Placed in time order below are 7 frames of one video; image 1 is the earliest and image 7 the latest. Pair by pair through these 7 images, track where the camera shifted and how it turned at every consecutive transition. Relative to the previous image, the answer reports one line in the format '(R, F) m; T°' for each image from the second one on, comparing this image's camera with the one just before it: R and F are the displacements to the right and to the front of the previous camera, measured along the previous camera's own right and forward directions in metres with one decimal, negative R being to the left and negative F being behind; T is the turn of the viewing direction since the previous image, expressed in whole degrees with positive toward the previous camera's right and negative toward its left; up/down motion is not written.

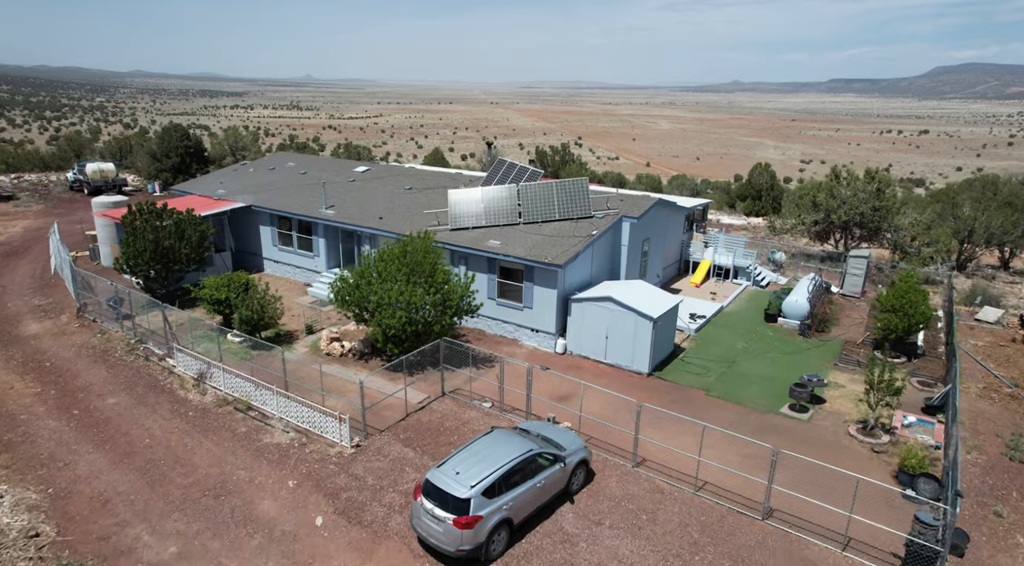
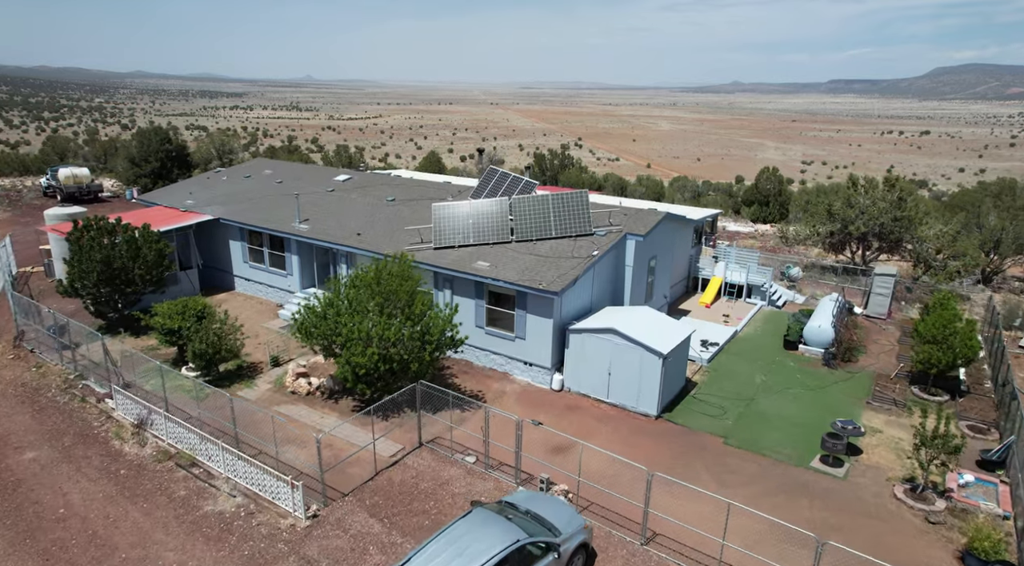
(+0.3, +2.3) m; 0°
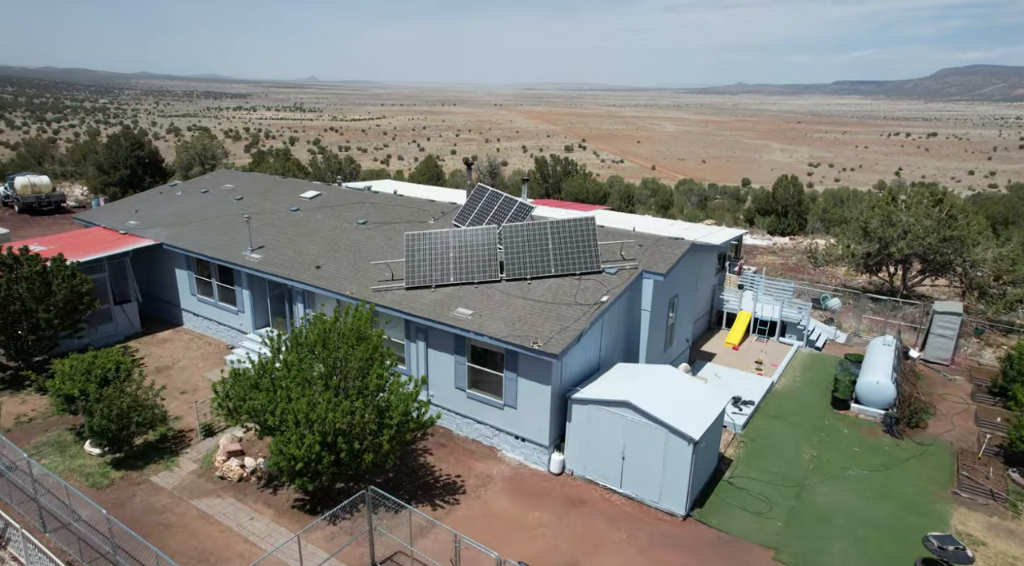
(+0.3, +3.6) m; 0°
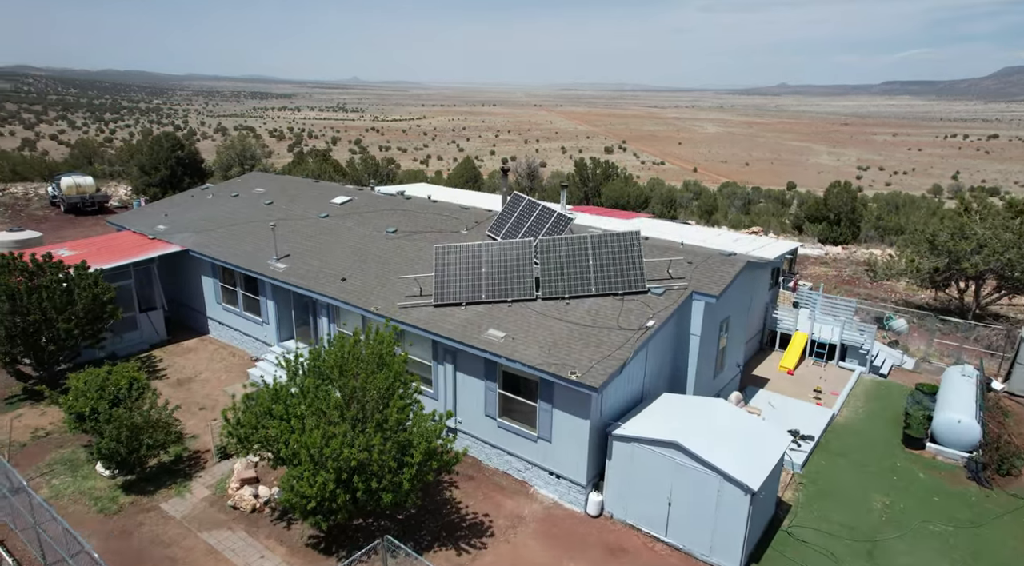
(0.0, +1.2) m; -3°
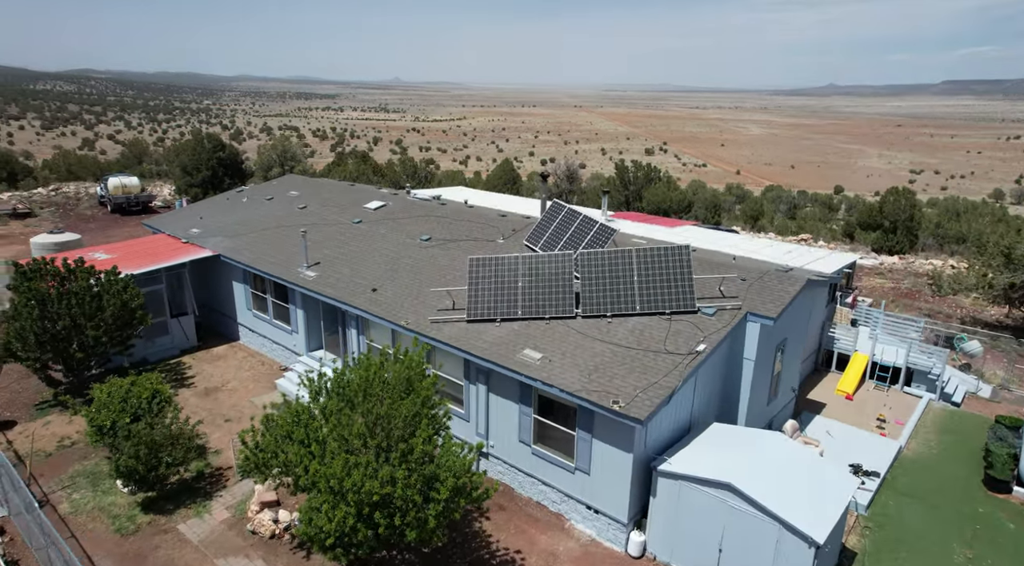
(0.0, +0.9) m; -3°
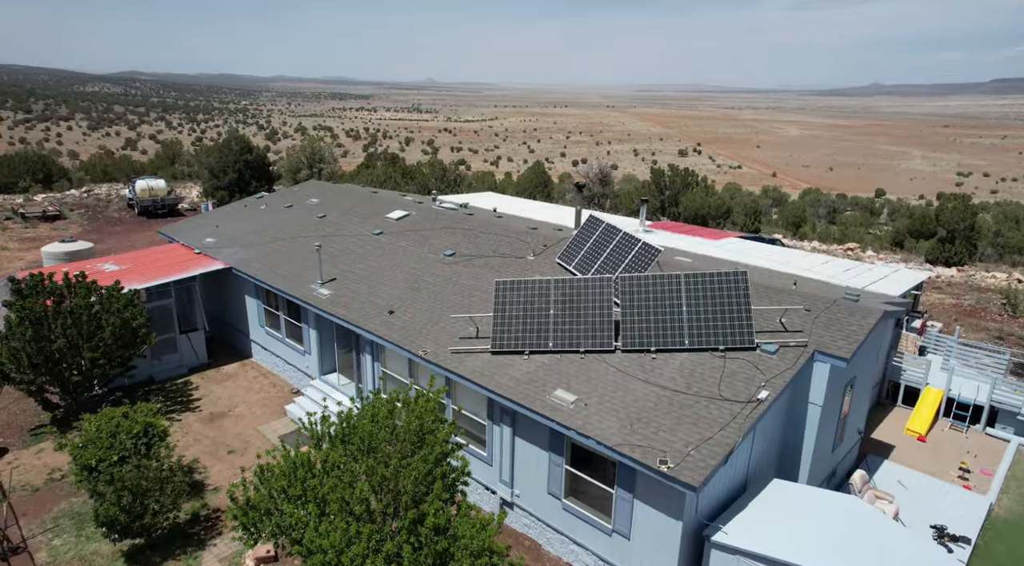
(0.0, +1.5) m; -3°
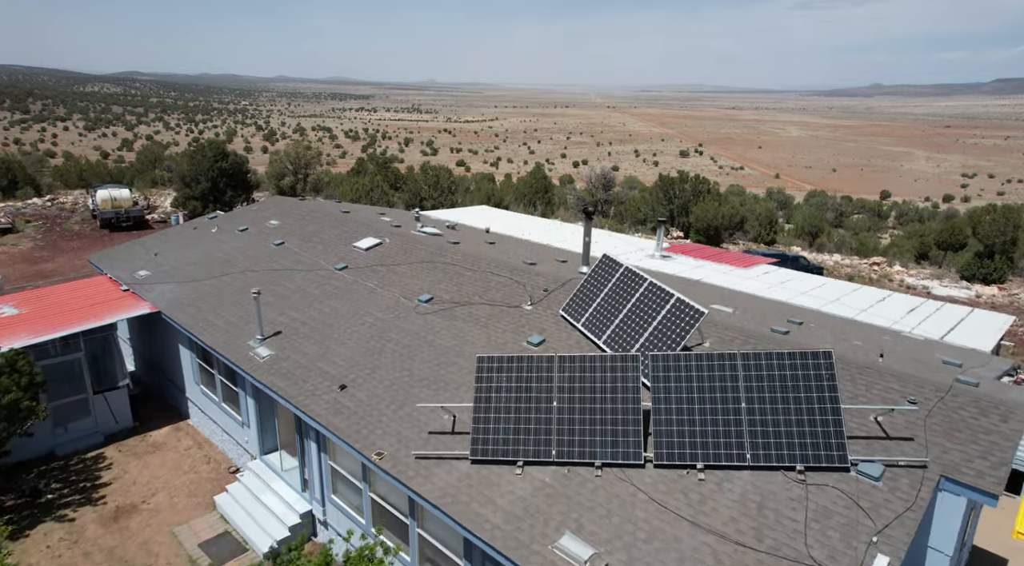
(+0.2, +3.5) m; 0°
